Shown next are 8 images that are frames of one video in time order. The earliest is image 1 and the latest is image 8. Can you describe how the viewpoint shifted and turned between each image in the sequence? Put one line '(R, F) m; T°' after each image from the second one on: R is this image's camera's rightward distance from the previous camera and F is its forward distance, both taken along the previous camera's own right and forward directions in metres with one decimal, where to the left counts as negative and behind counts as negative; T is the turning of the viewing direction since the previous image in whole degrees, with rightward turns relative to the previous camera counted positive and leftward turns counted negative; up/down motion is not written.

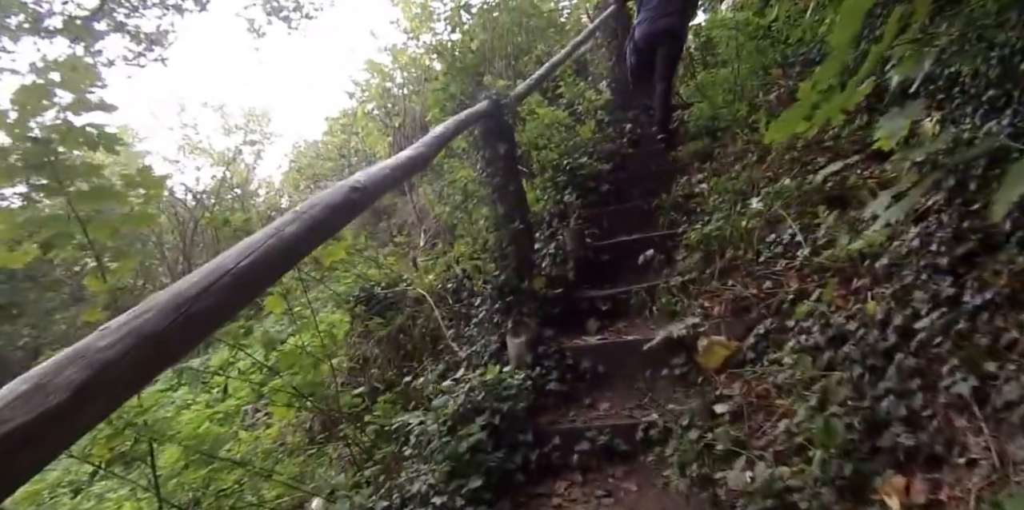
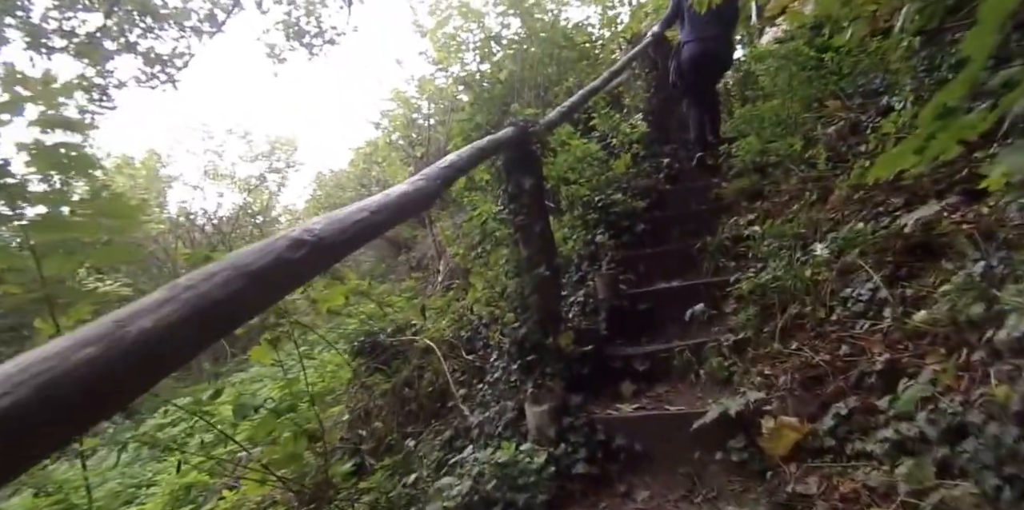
(0.0, +0.4) m; -2°
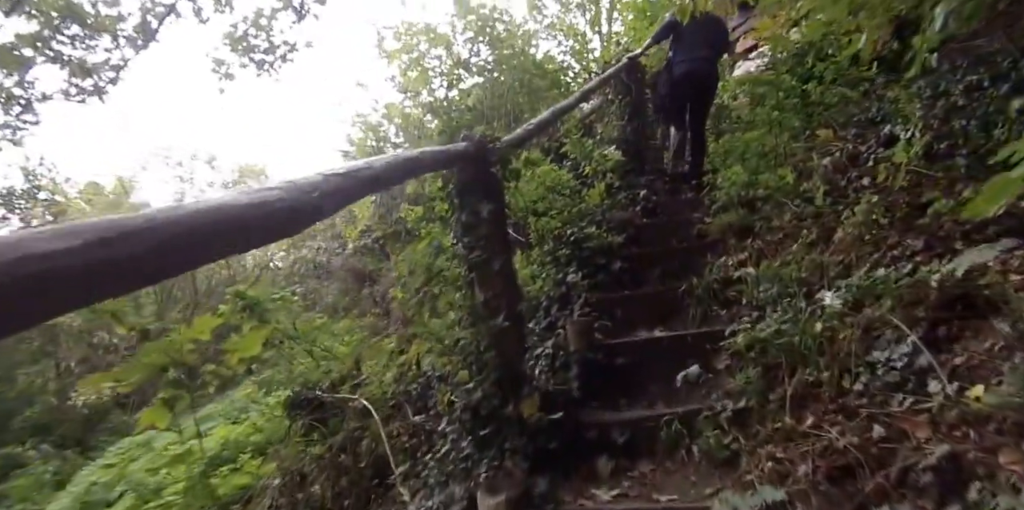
(+0.1, +0.5) m; +3°
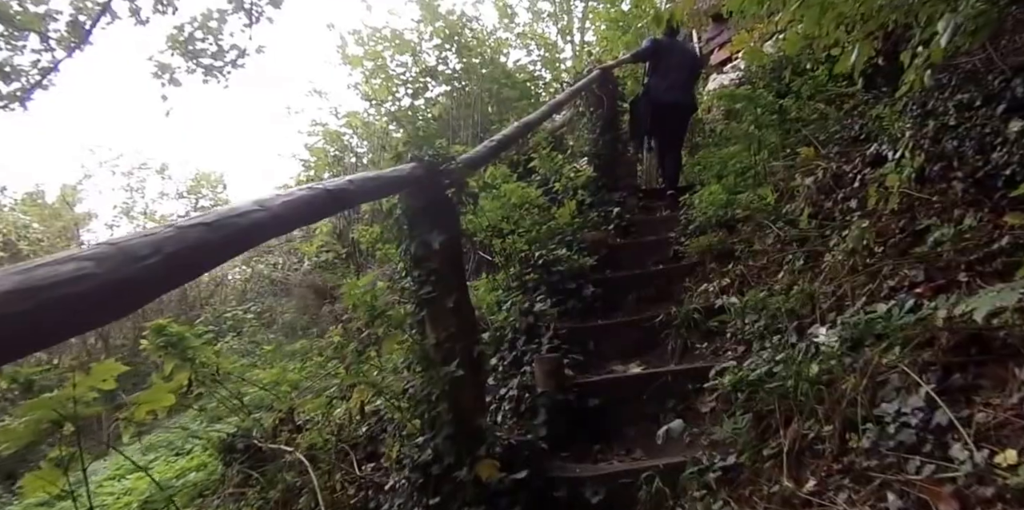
(0.0, +0.3) m; +3°
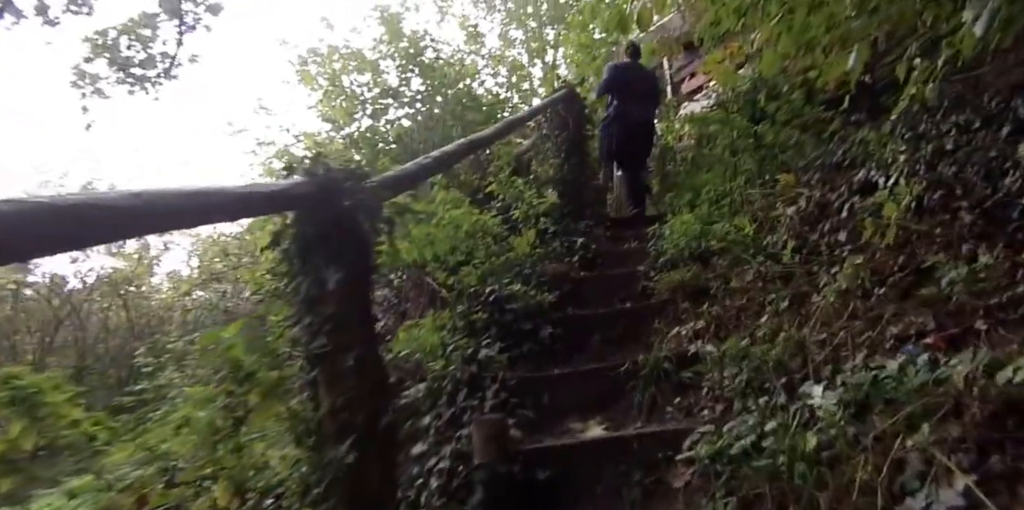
(+0.2, +0.4) m; +3°
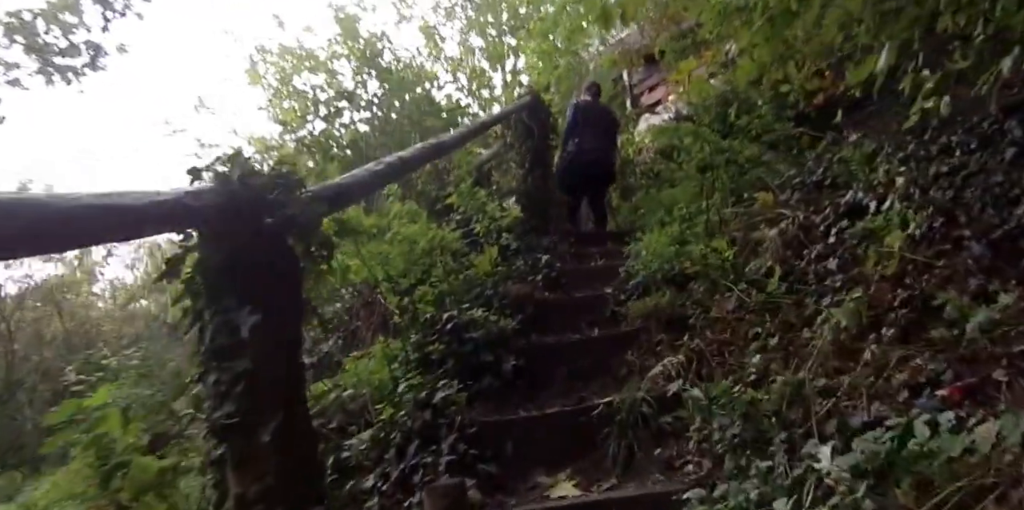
(0.0, +0.3) m; +4°
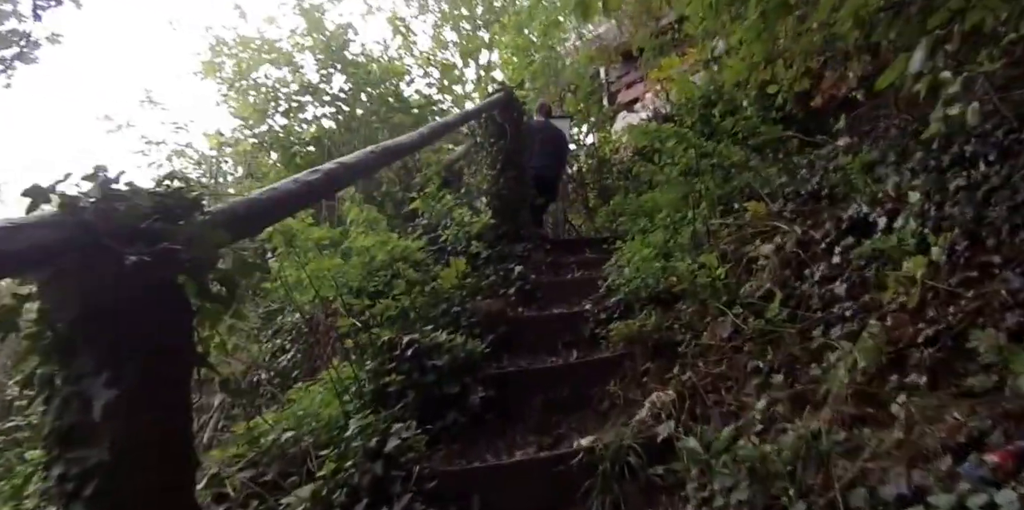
(0.0, +0.3) m; +3°
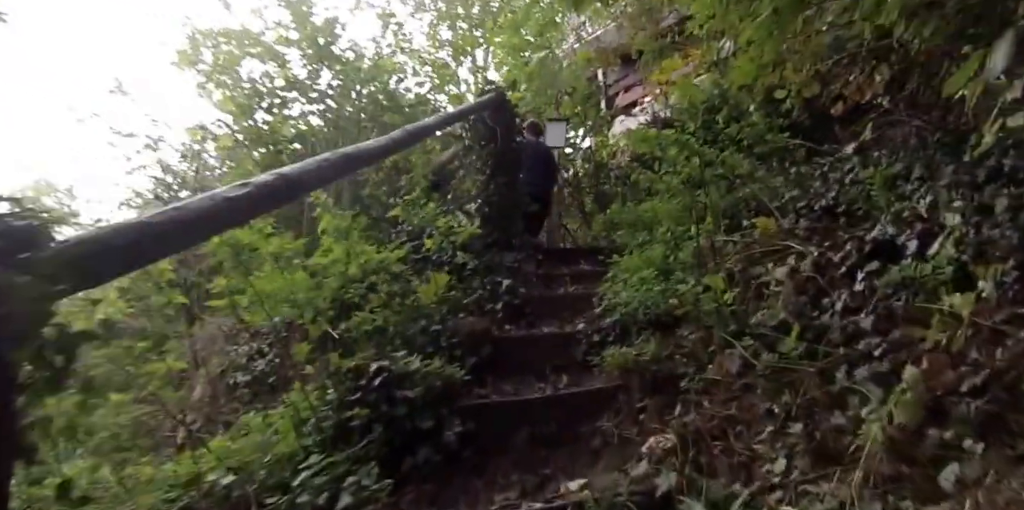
(0.0, +0.3) m; 0°
